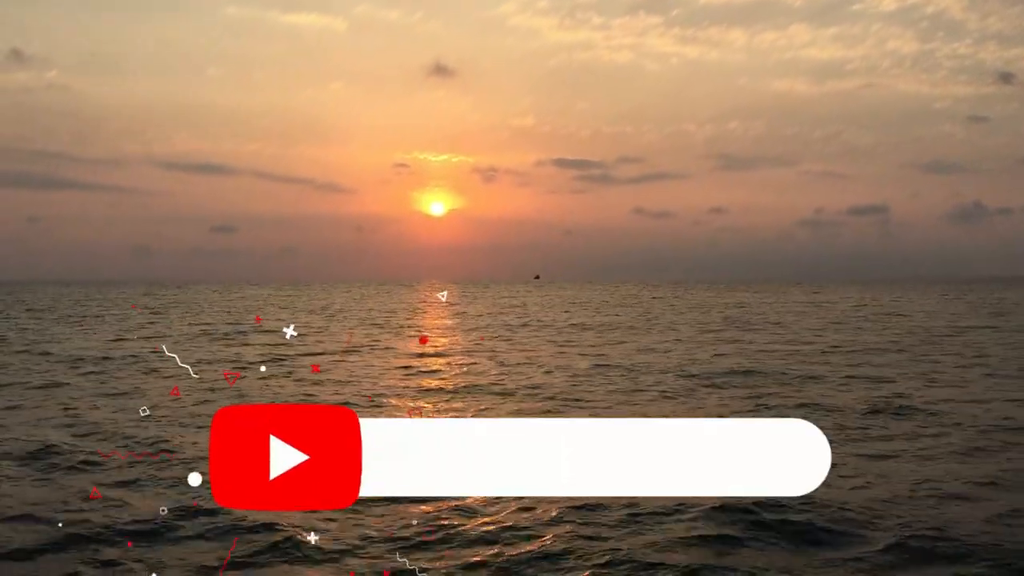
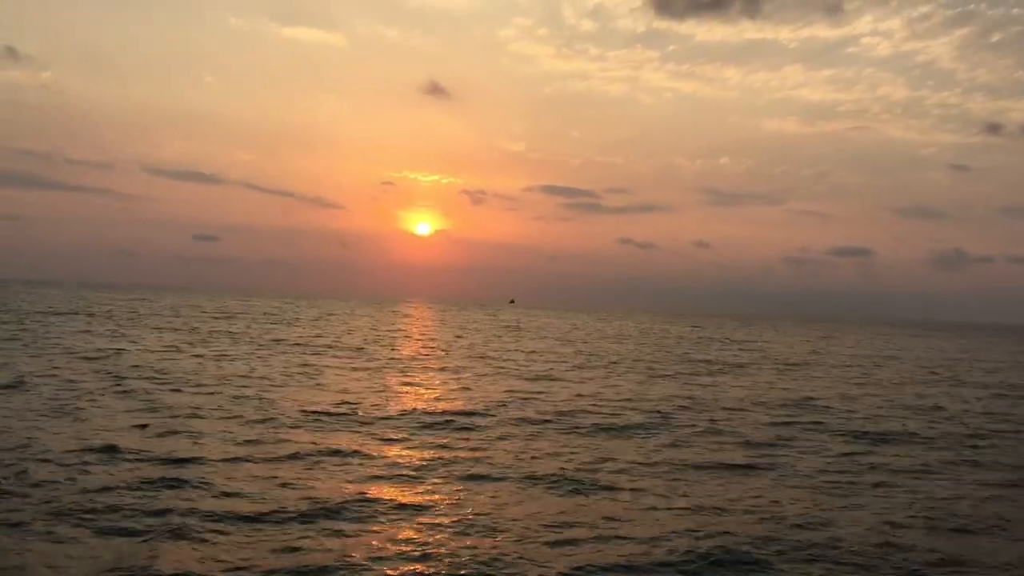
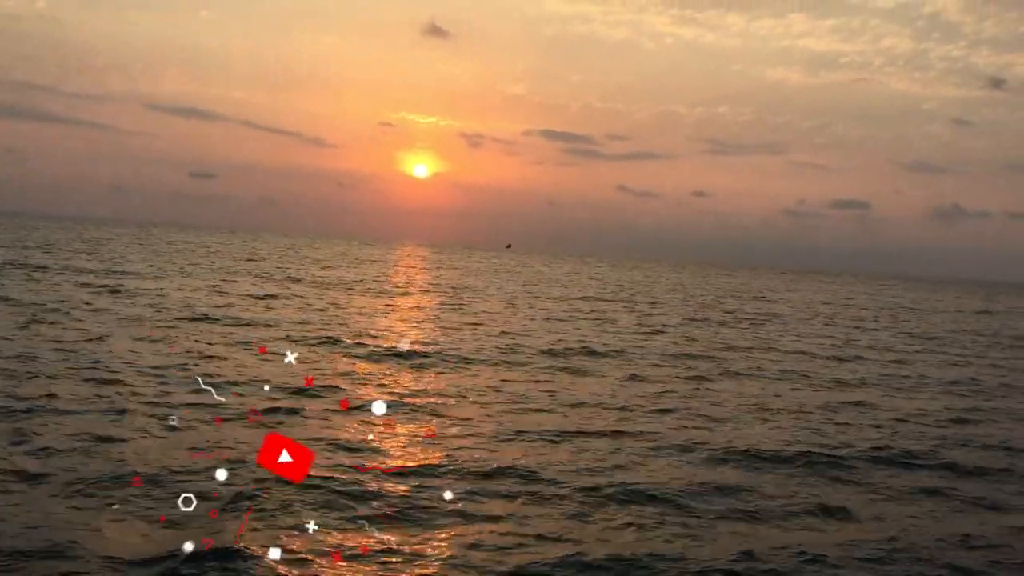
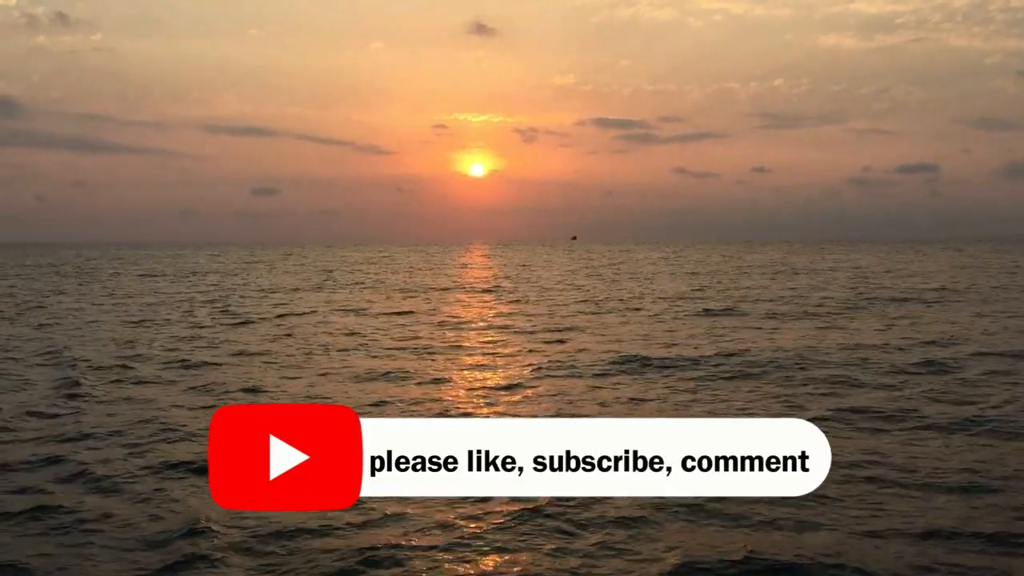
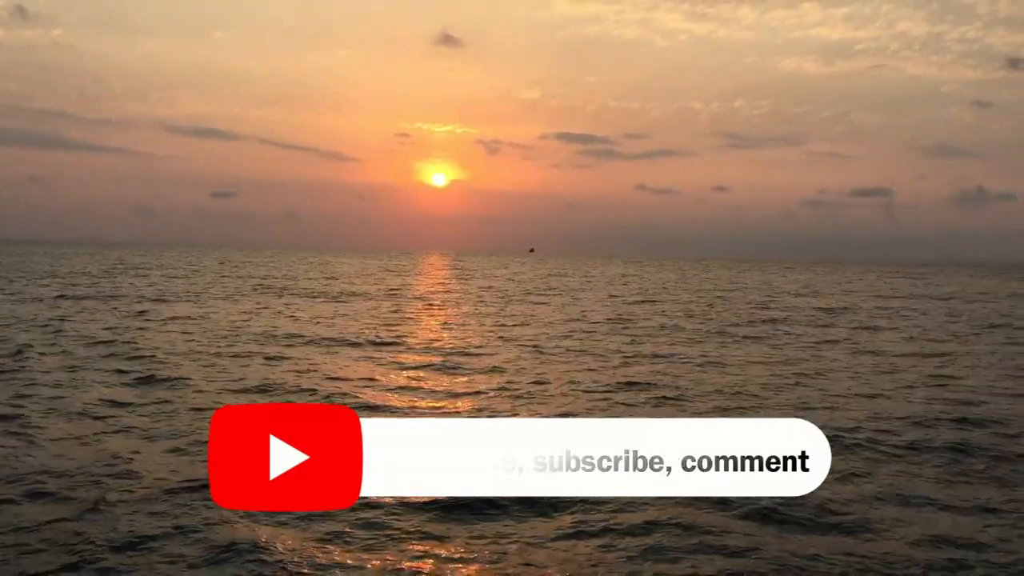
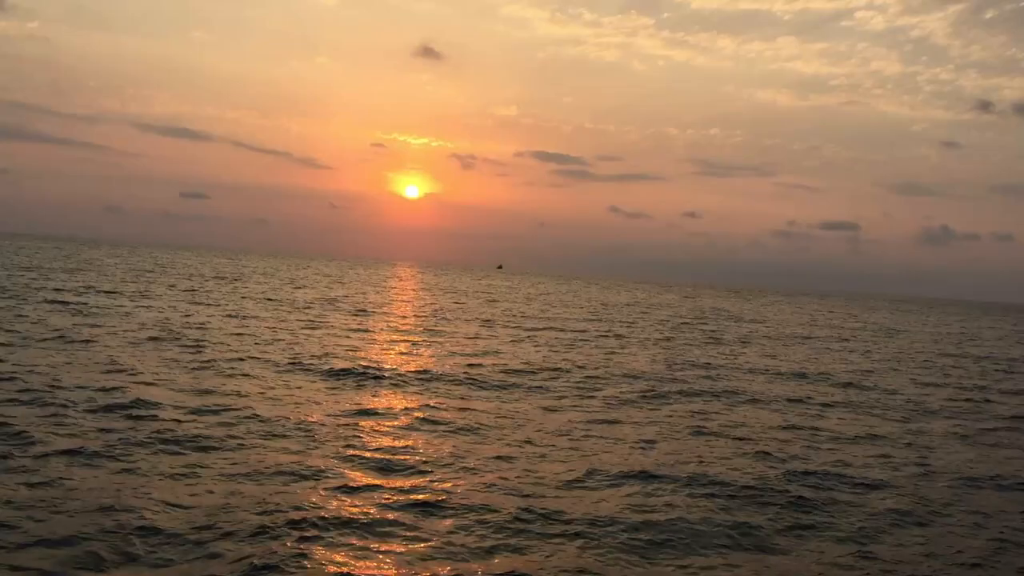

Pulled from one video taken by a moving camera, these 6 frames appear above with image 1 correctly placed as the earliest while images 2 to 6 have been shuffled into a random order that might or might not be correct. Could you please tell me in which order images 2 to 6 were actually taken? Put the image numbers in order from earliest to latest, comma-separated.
4, 5, 3, 6, 2
